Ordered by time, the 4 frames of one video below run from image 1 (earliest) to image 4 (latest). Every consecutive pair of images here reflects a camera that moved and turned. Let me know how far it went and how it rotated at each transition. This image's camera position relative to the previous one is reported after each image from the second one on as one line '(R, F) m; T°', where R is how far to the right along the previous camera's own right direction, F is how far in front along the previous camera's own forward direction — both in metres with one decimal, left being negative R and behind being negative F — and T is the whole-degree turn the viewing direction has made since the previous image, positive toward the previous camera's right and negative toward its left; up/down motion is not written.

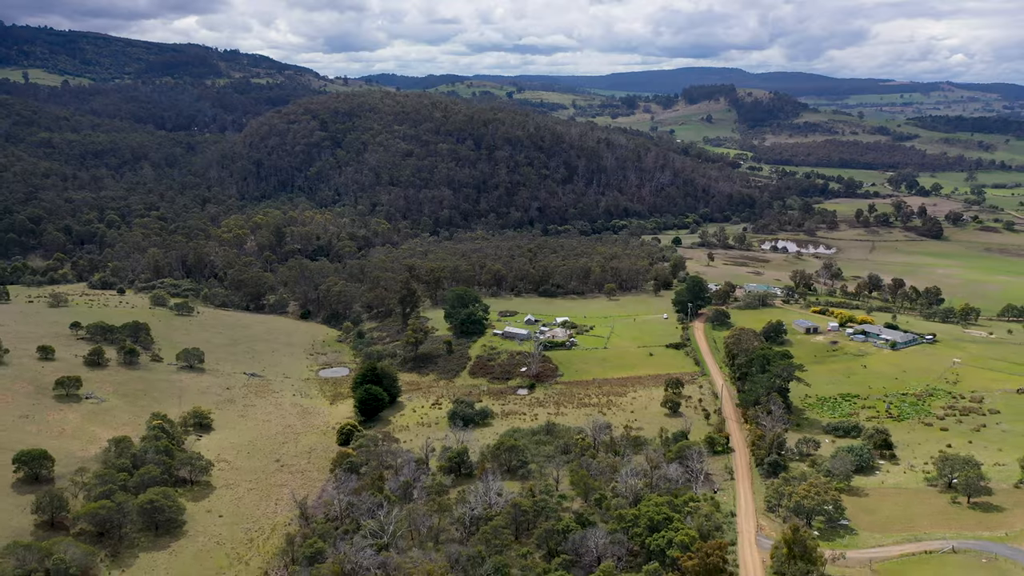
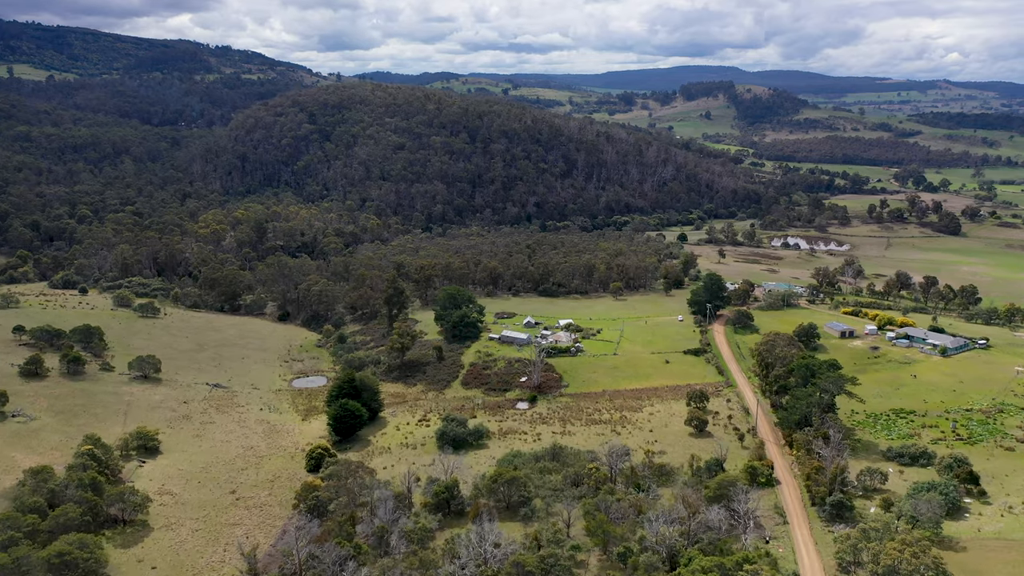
(-0.2, +8.1) m; 0°
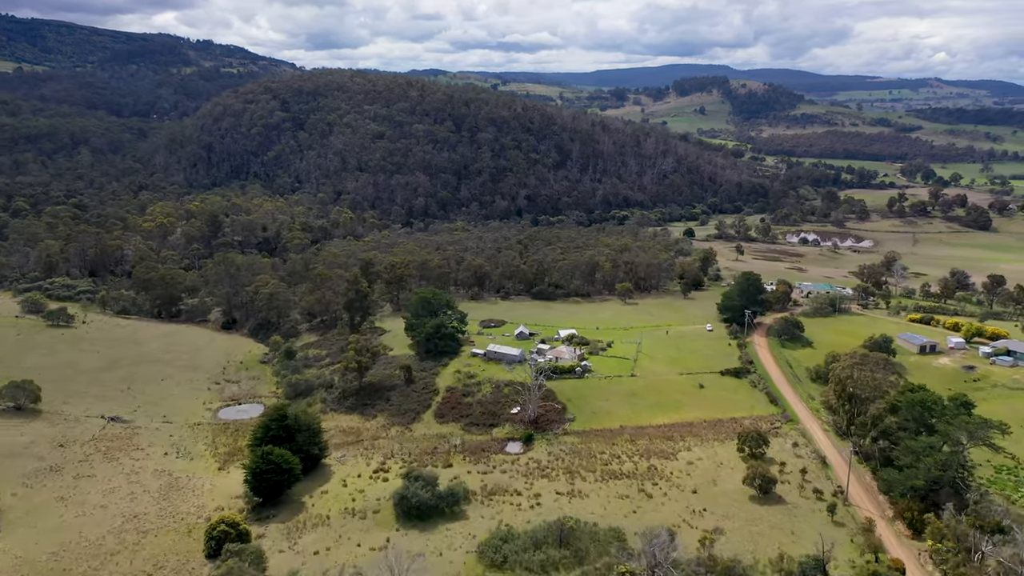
(+0.1, +14.1) m; +1°
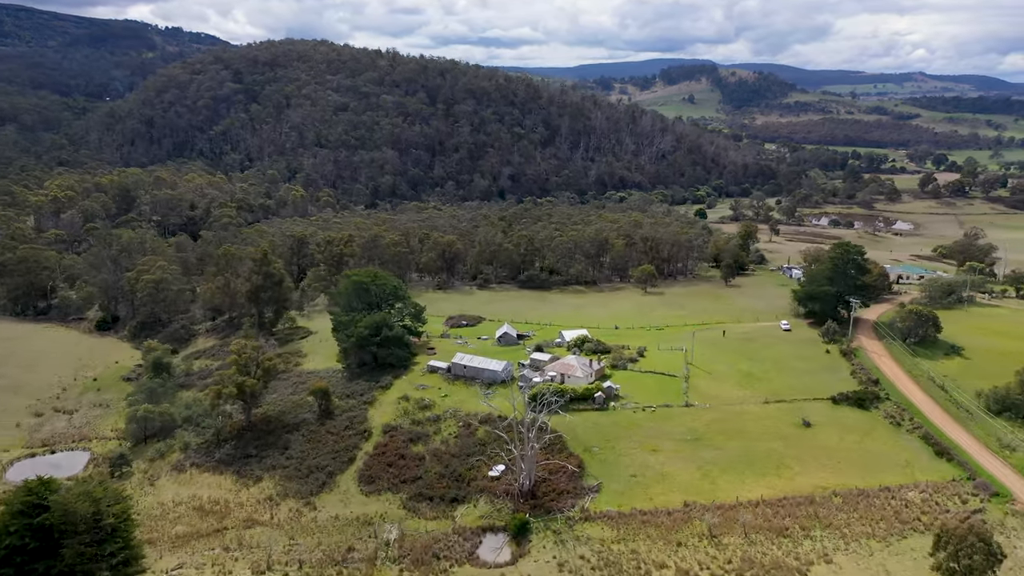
(+0.1, +19.5) m; +1°
